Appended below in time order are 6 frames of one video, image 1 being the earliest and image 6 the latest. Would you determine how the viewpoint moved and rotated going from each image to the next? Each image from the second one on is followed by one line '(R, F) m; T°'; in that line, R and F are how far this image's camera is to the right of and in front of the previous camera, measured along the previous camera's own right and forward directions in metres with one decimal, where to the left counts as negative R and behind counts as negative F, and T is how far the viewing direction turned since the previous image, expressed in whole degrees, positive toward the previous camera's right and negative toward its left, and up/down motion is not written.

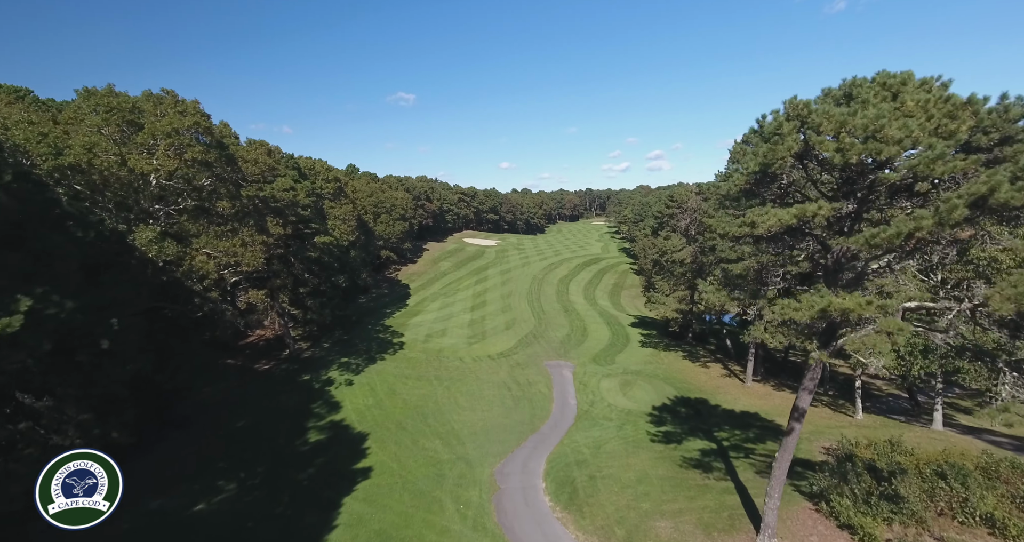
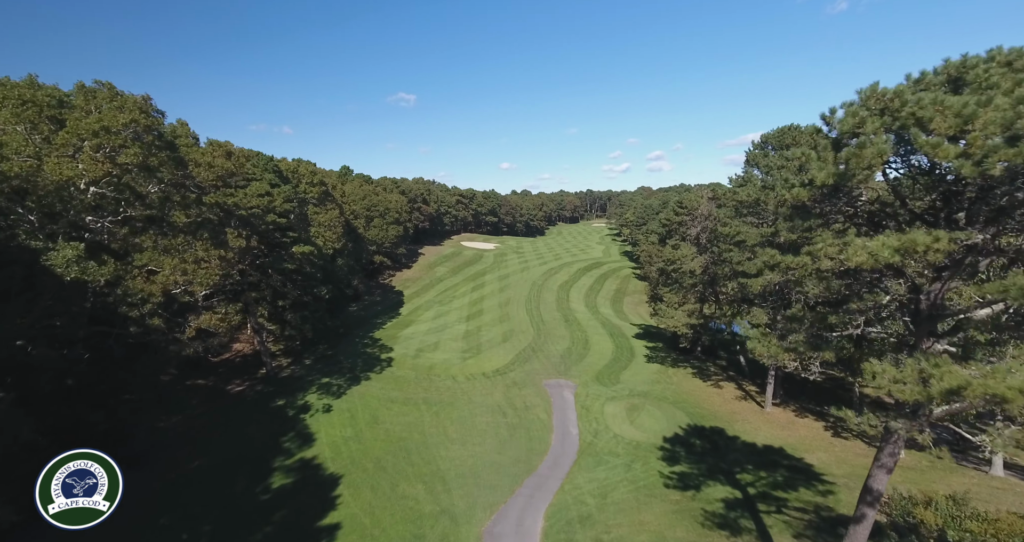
(+0.3, +2.6) m; 0°
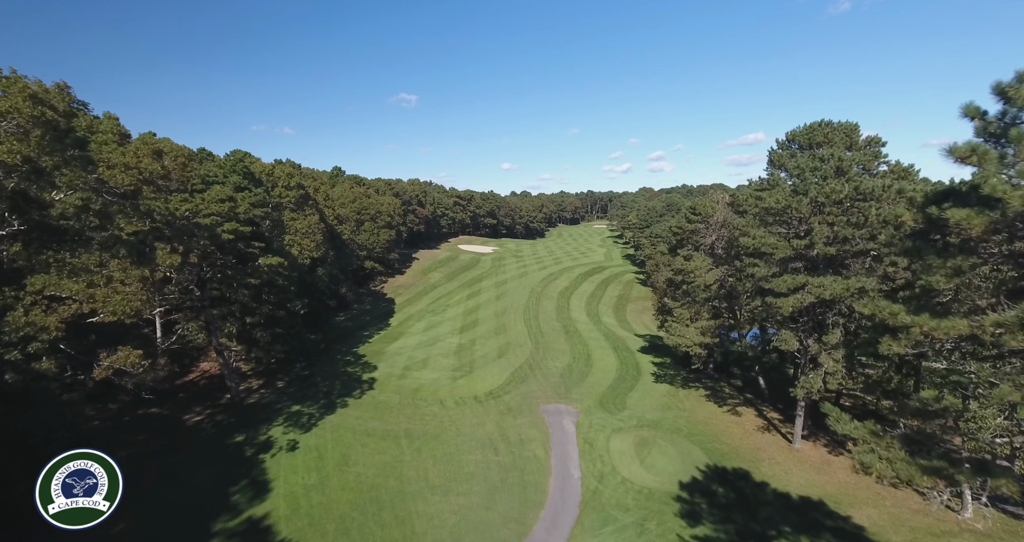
(+0.4, +3.2) m; 0°
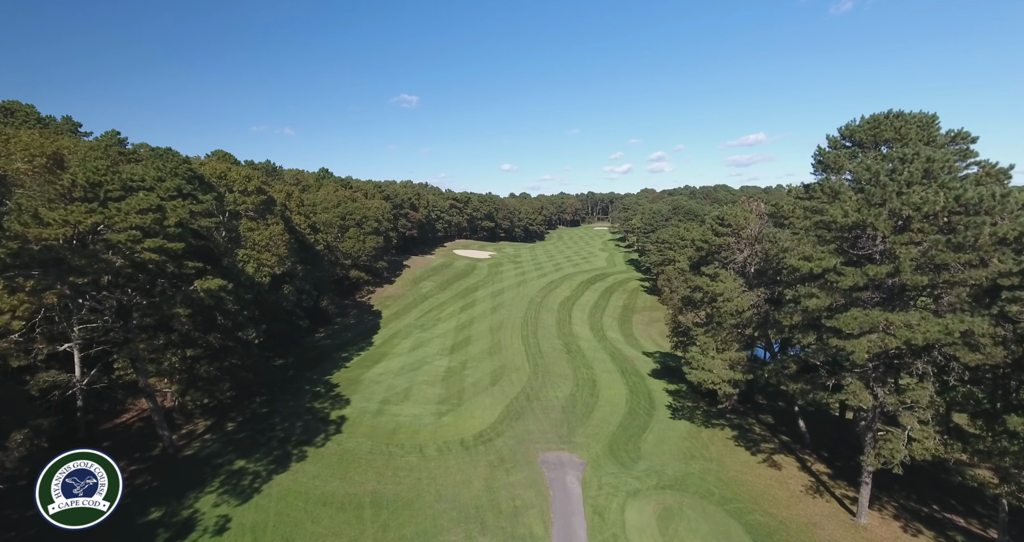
(+0.4, +4.7) m; 0°
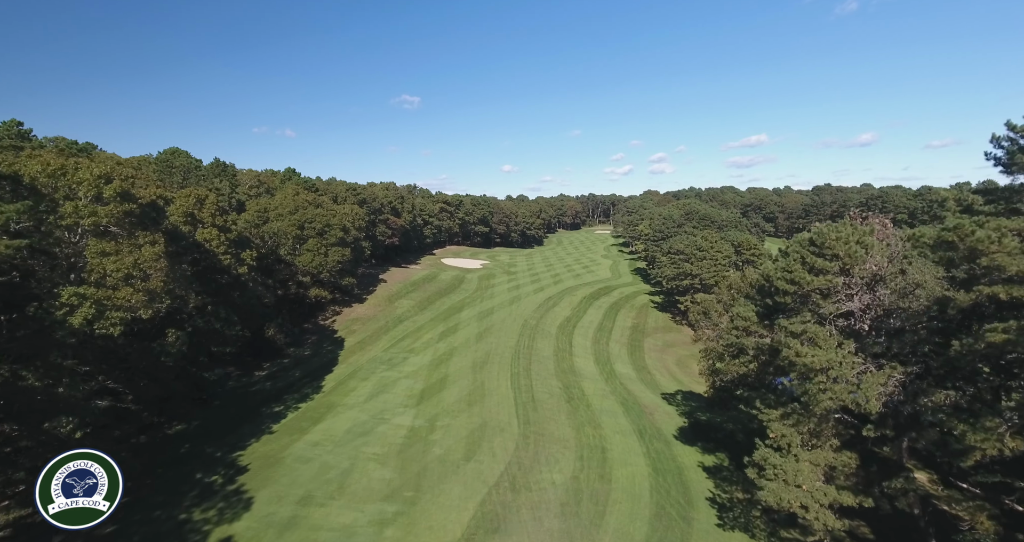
(+1.2, +9.3) m; 0°
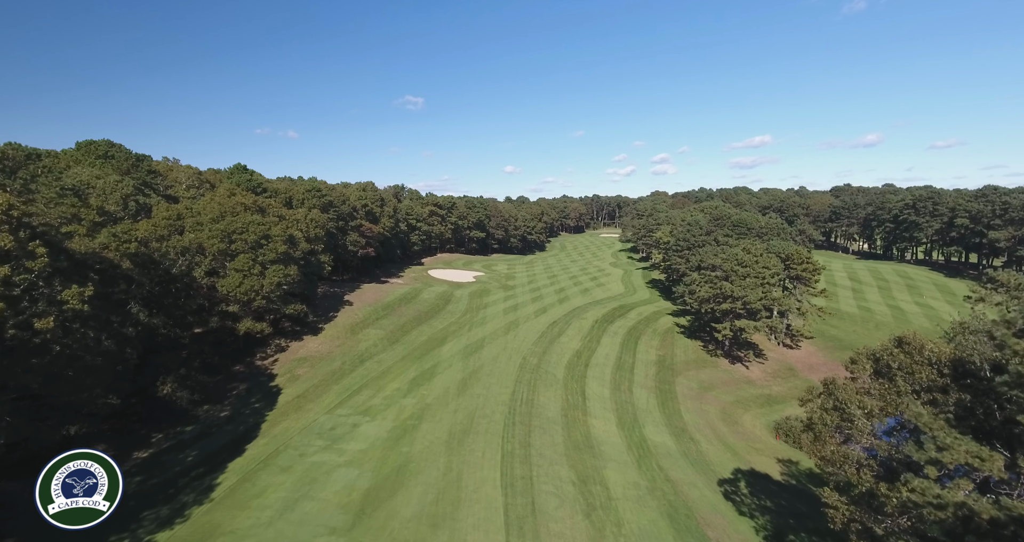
(+0.6, +12.0) m; 0°
